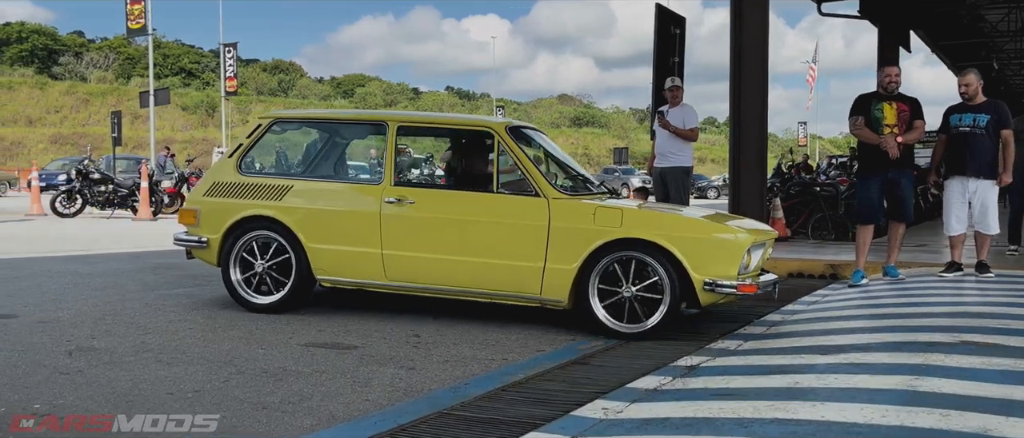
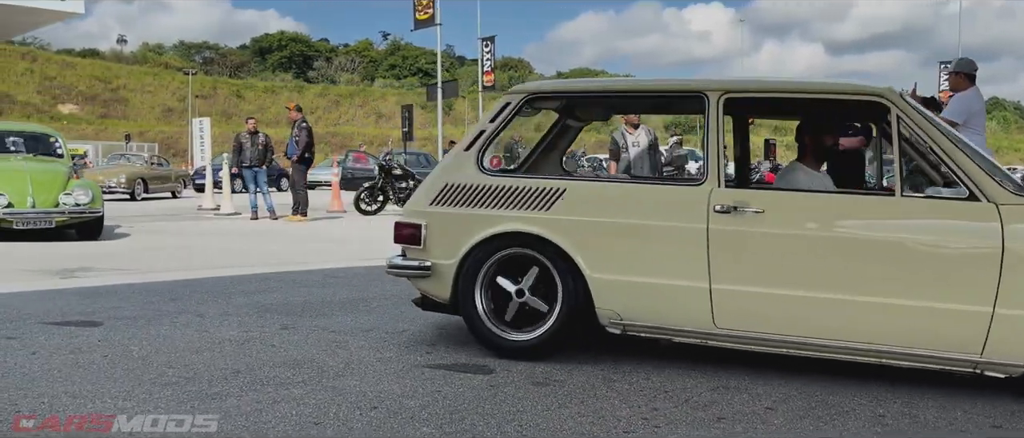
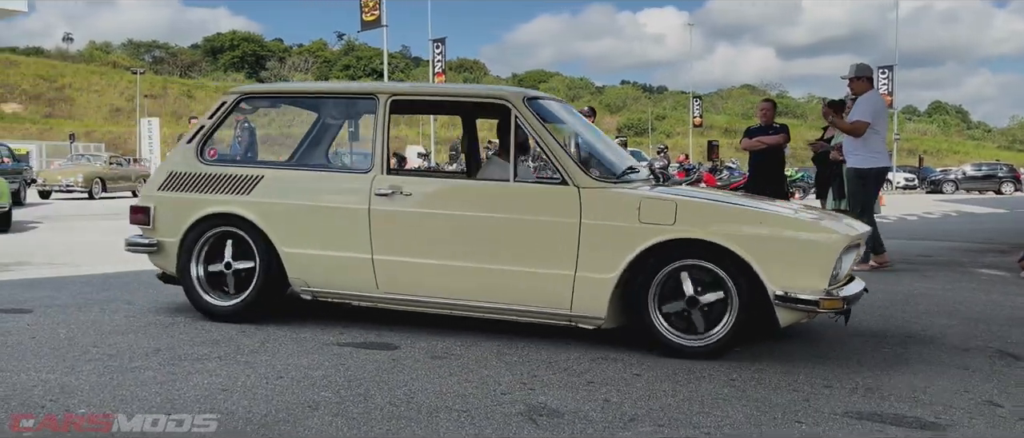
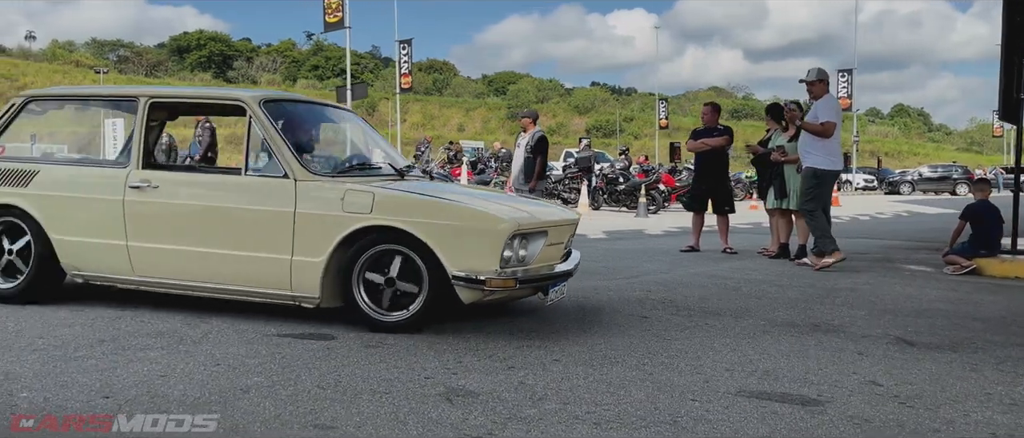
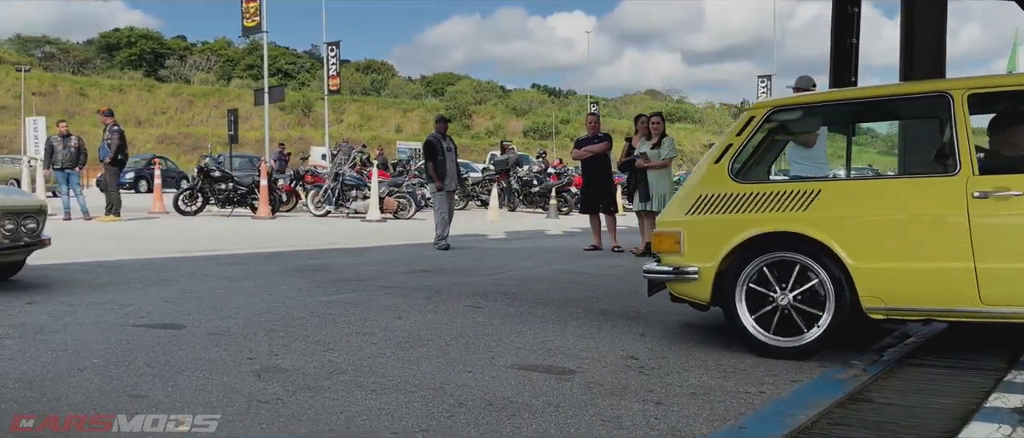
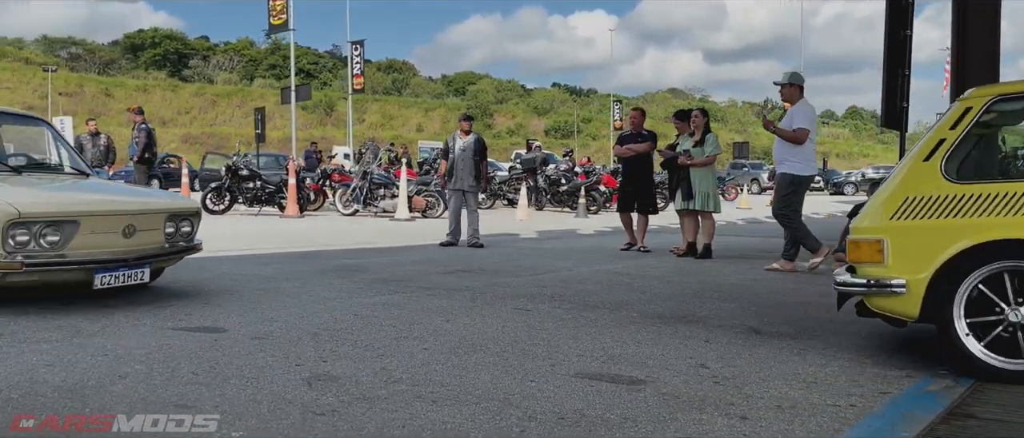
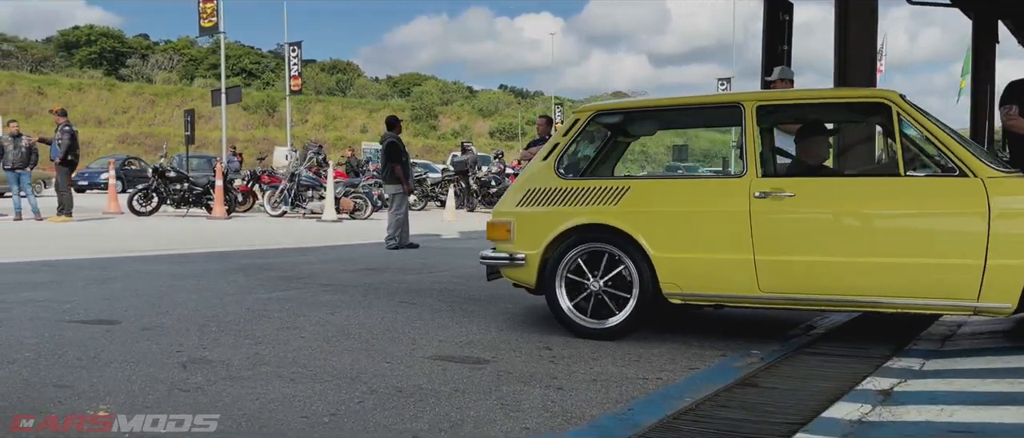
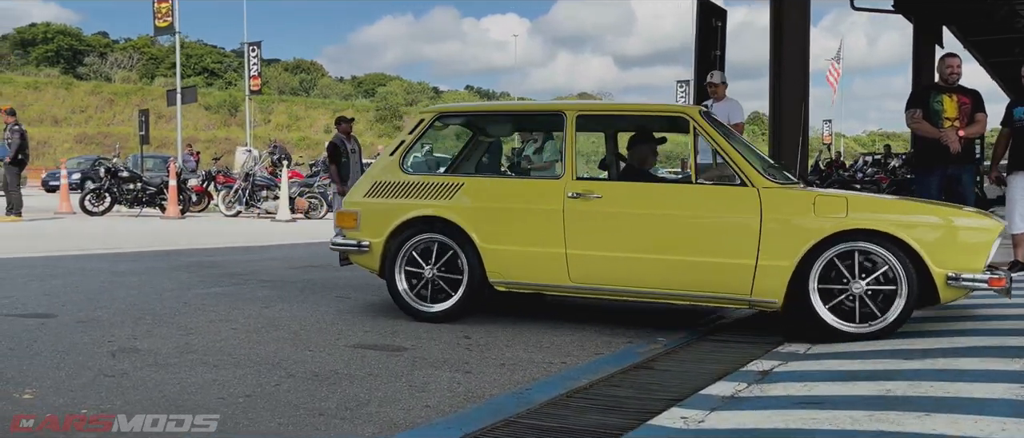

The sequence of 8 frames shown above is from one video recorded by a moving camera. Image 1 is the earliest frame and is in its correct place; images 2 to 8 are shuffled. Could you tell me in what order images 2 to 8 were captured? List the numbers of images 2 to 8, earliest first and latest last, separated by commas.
8, 7, 5, 6, 4, 3, 2
